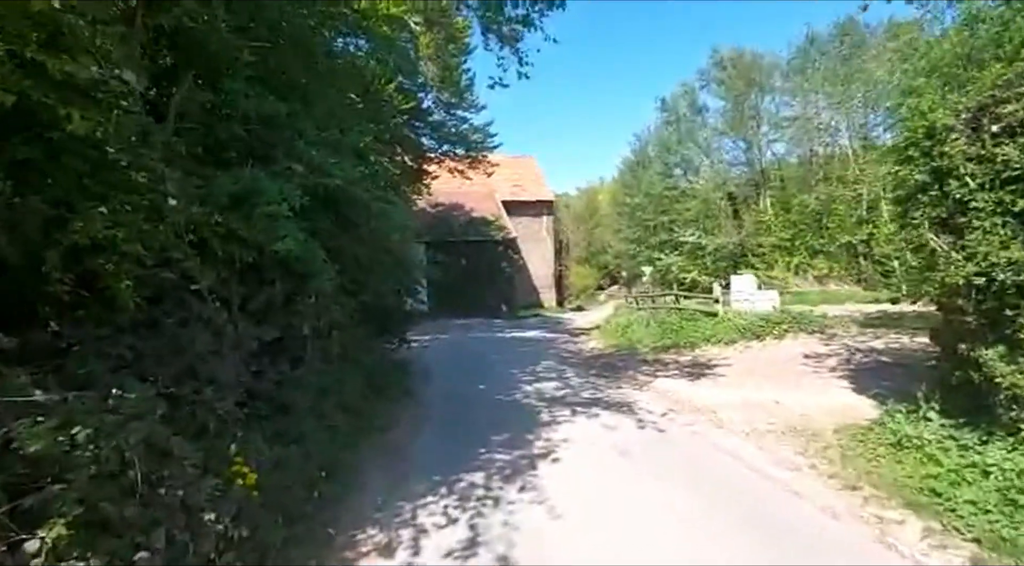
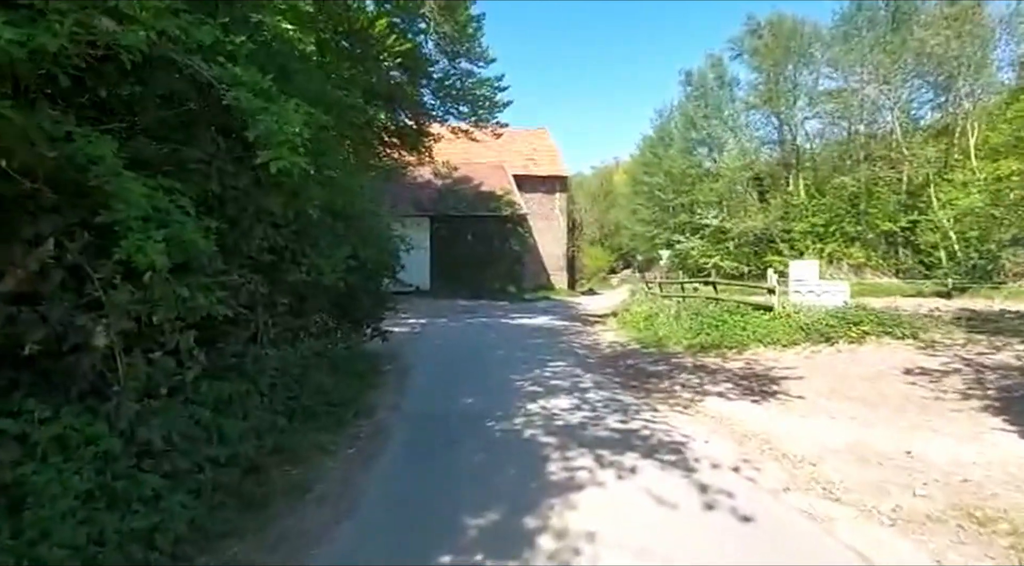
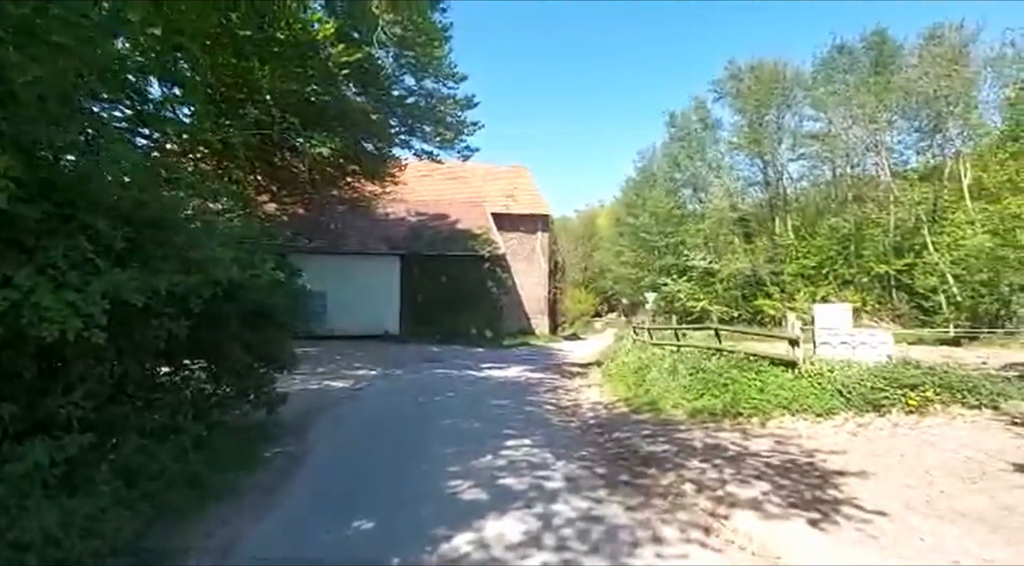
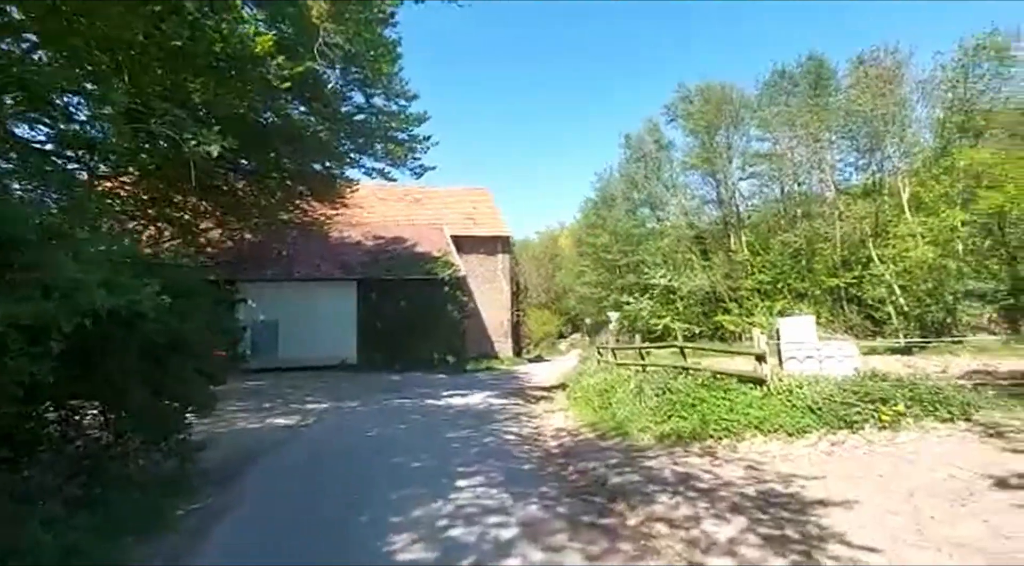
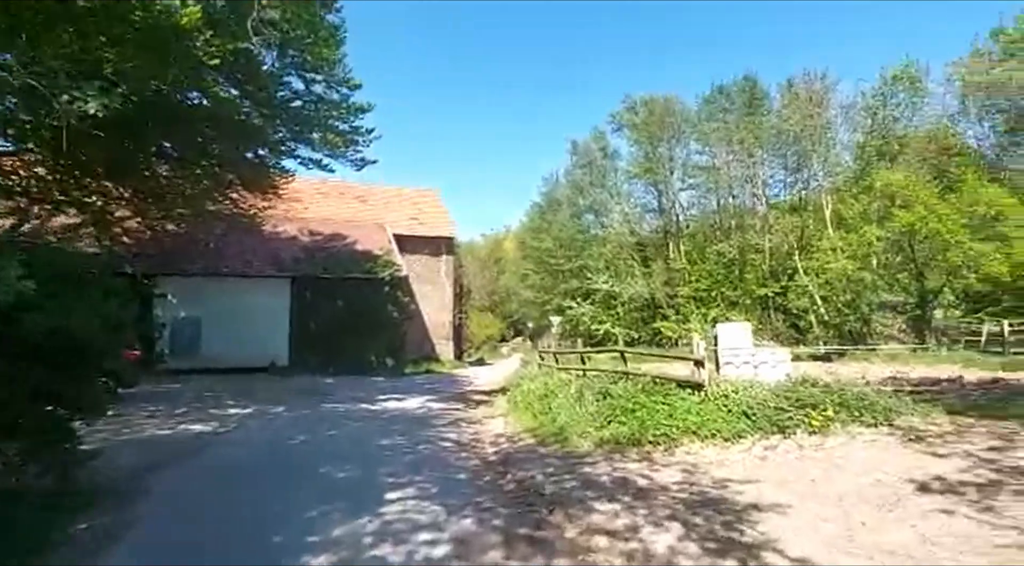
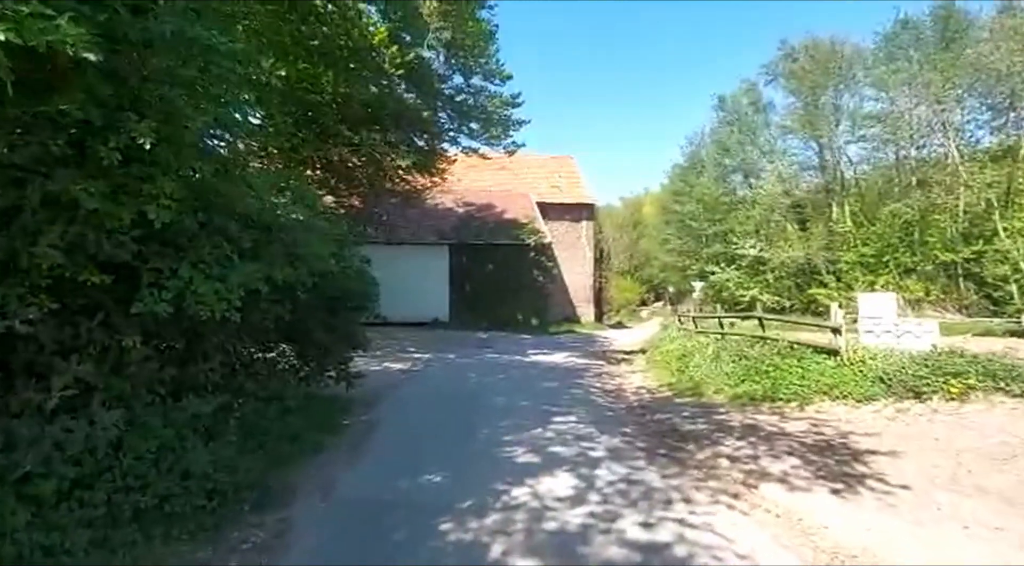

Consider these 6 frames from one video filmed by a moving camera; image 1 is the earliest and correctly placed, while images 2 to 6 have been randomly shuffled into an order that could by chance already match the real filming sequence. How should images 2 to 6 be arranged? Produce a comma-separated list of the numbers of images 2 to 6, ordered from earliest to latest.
2, 6, 3, 4, 5
